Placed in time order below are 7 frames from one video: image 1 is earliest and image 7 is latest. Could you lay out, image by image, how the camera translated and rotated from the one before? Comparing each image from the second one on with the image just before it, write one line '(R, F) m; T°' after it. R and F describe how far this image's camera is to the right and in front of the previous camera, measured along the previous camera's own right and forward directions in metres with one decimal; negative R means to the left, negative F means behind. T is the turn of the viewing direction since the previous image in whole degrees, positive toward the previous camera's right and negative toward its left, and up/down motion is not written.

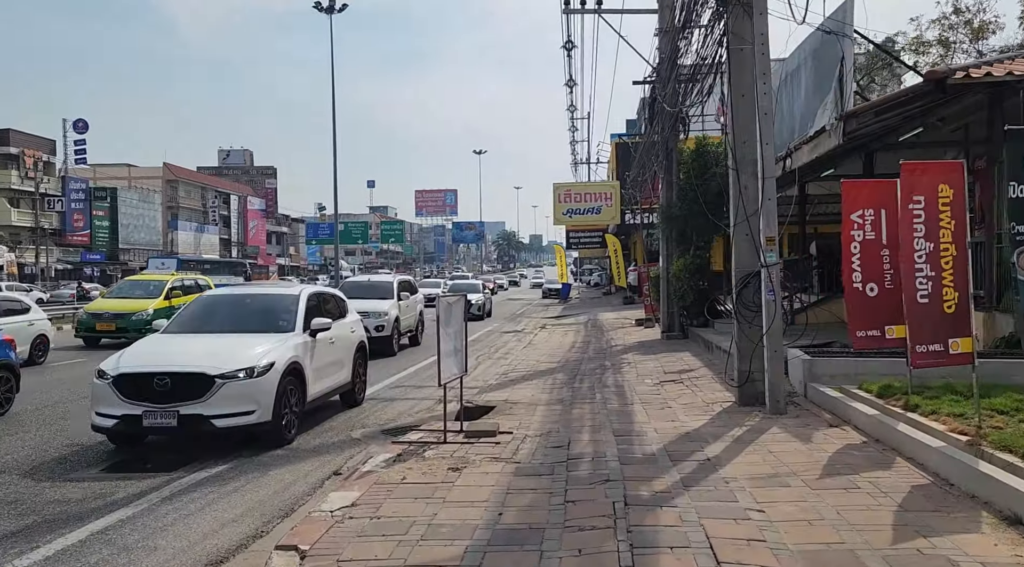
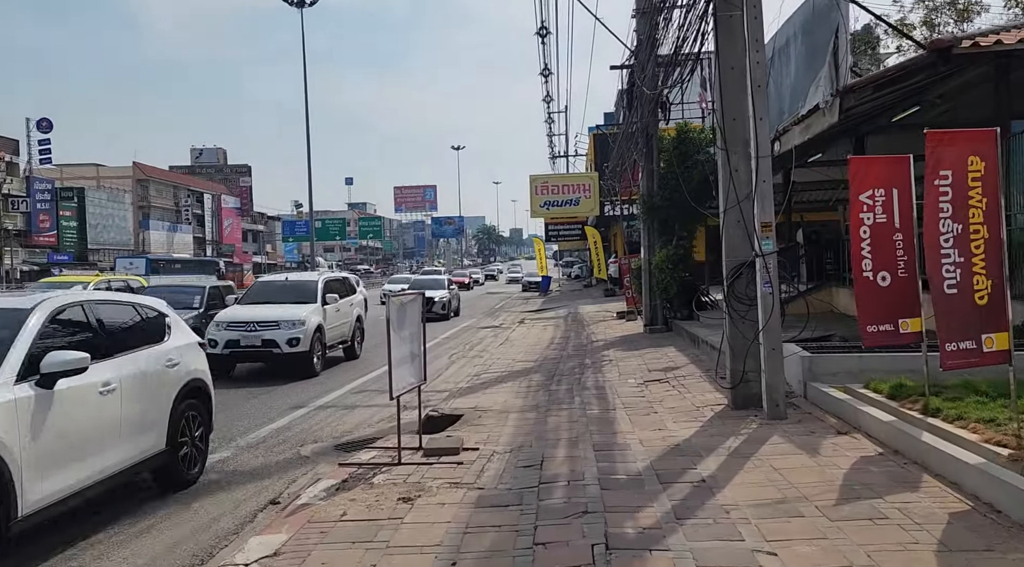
(+0.2, +1.0) m; +1°
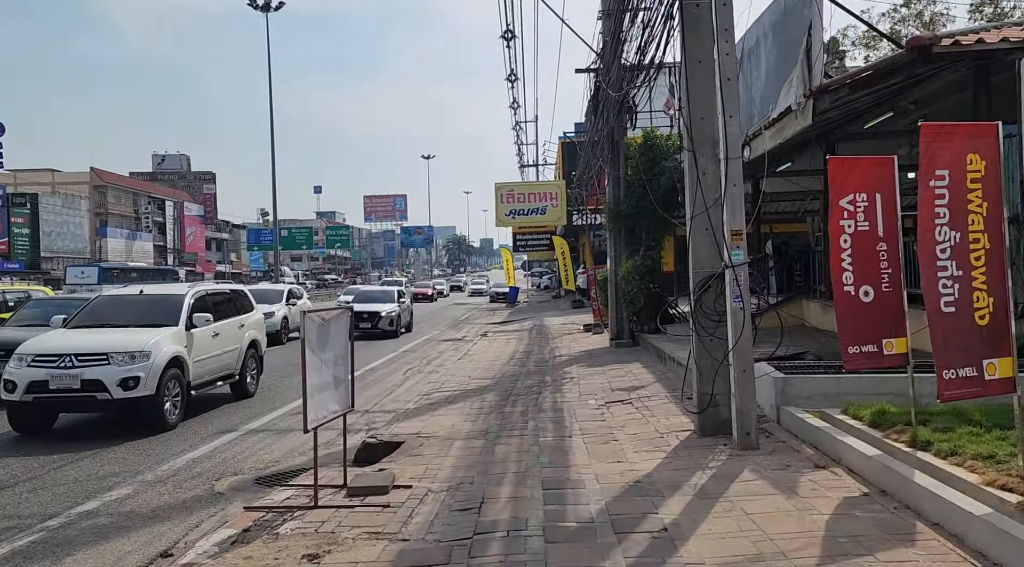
(+0.2, +0.9) m; +2°
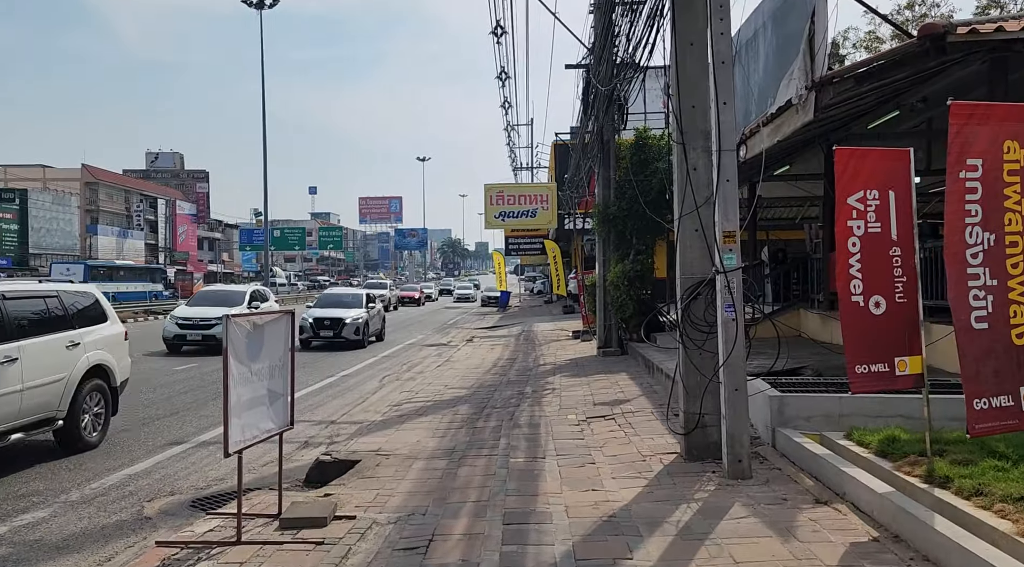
(+0.2, +0.8) m; 0°
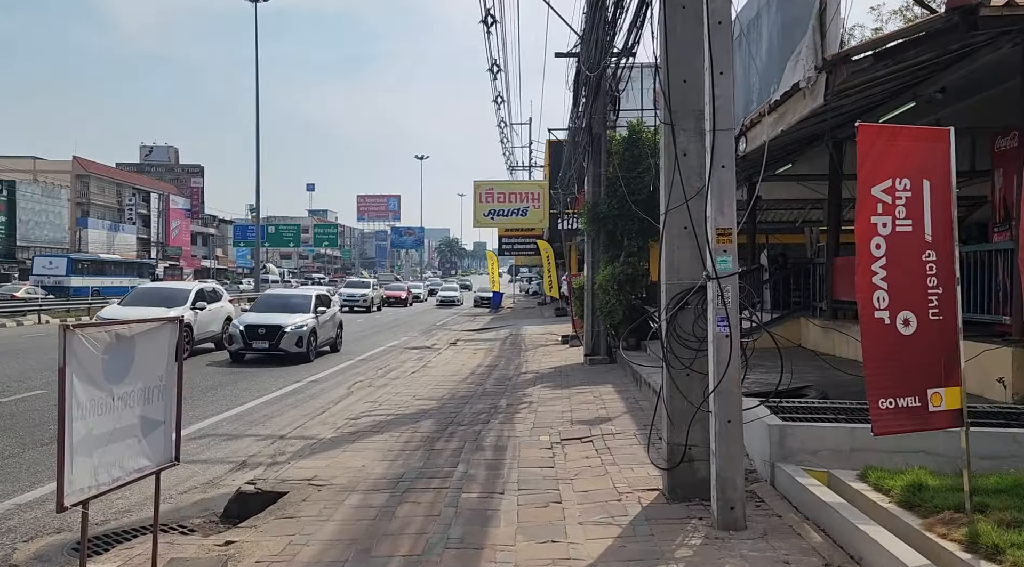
(+0.3, +1.1) m; 0°
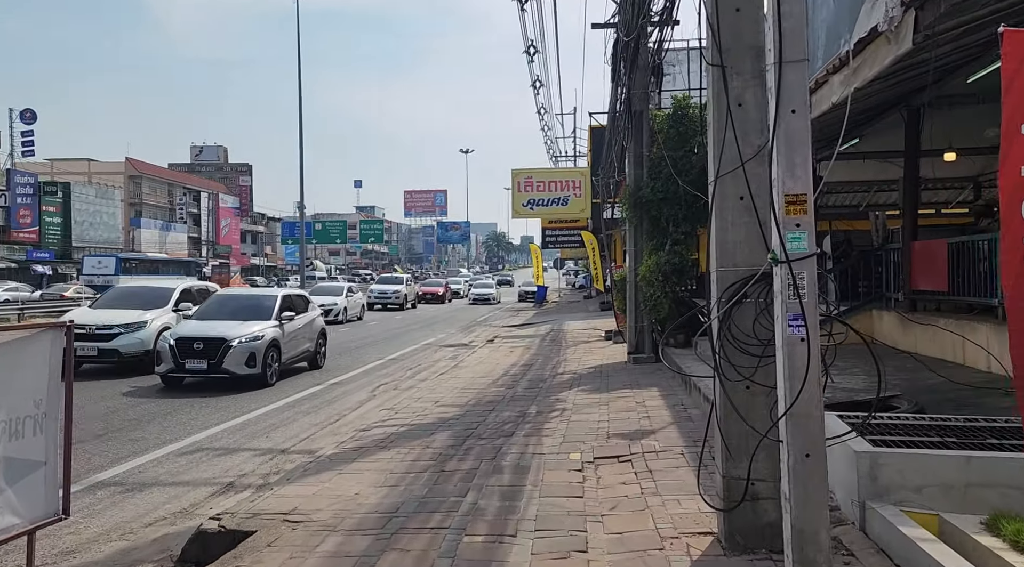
(+0.2, +1.3) m; -3°
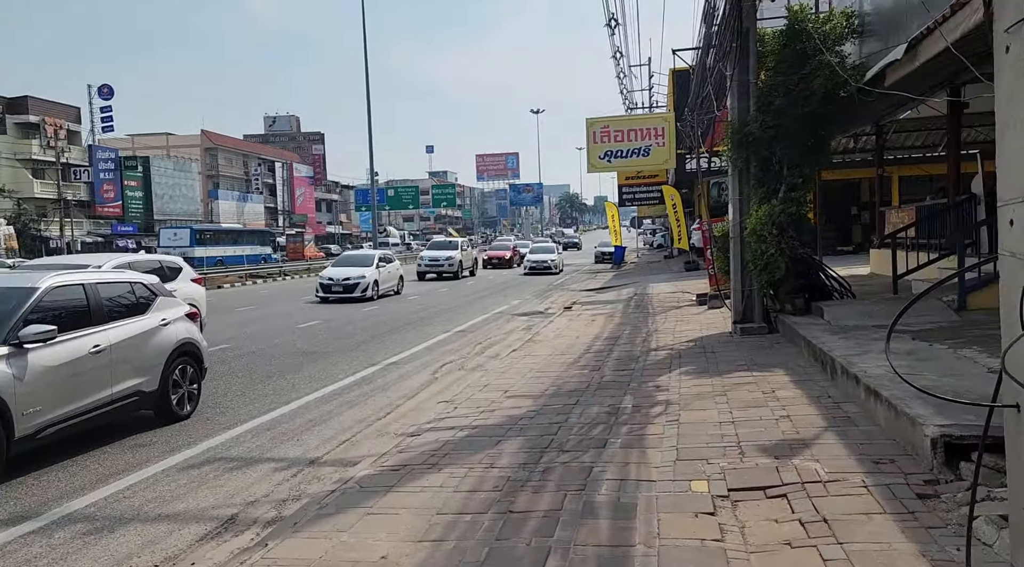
(-0.1, +2.2) m; -5°
